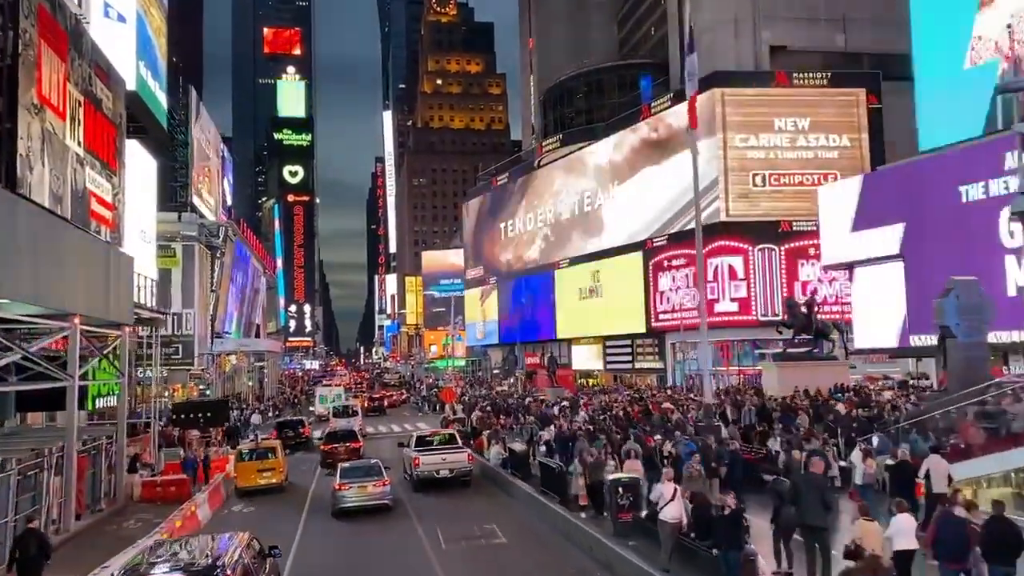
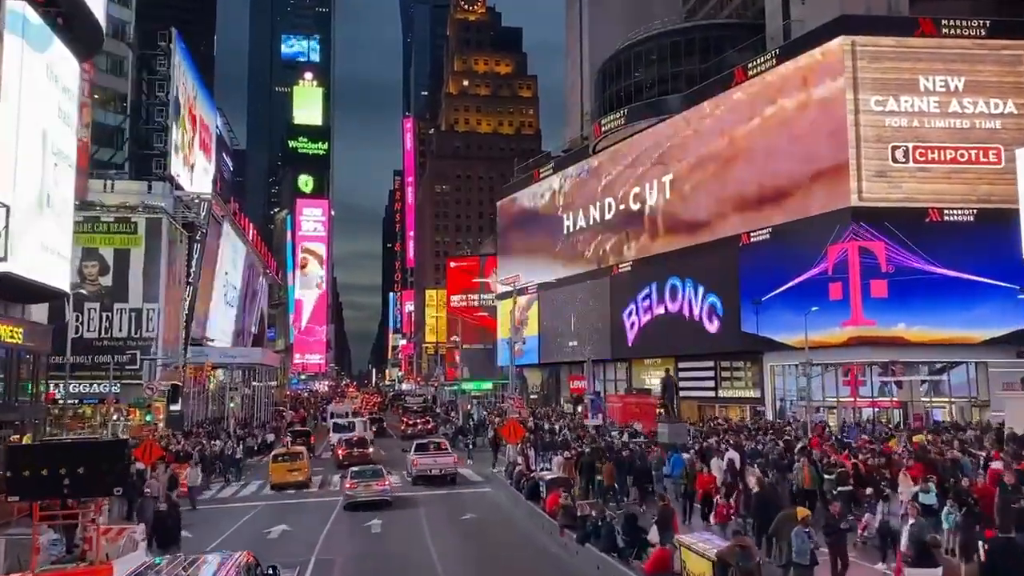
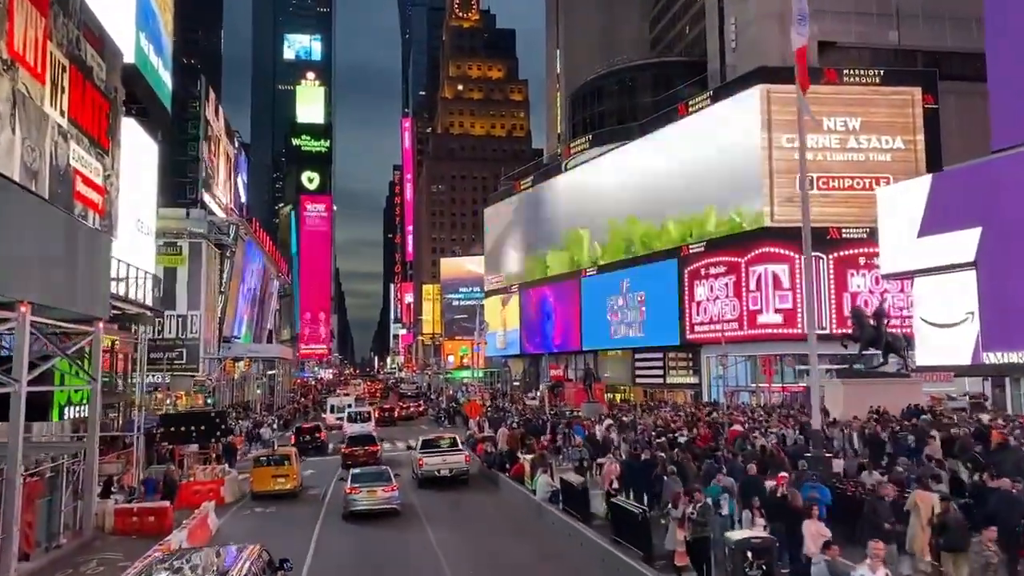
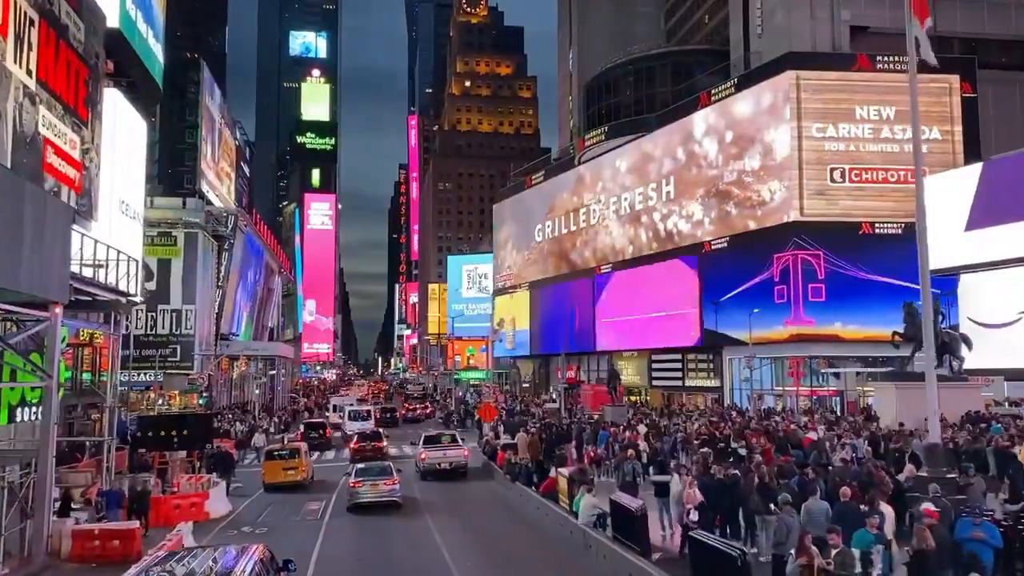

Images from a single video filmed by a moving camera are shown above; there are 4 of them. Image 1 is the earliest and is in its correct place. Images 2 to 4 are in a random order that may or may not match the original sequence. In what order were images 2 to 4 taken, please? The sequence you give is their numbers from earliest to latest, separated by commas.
3, 4, 2
